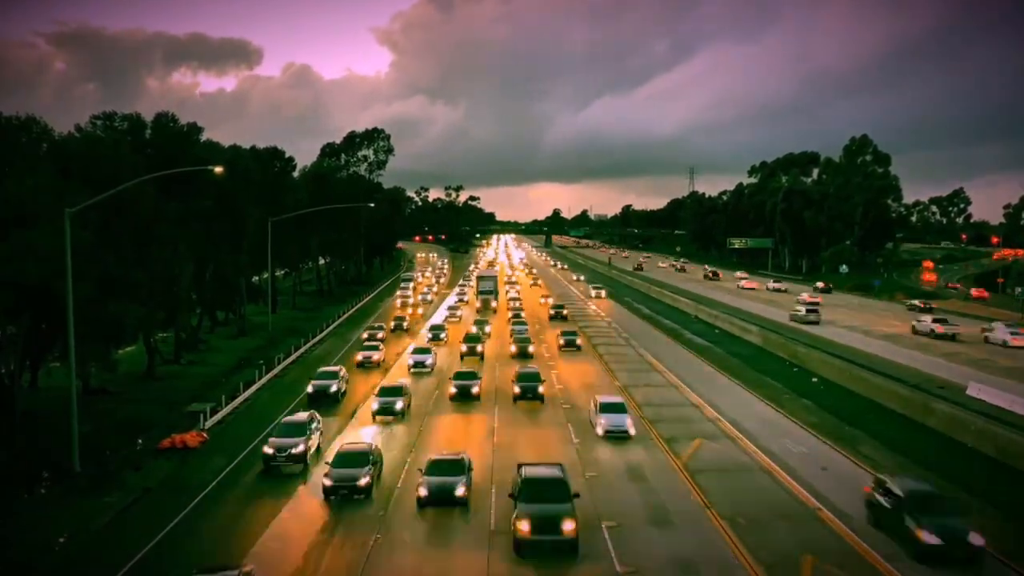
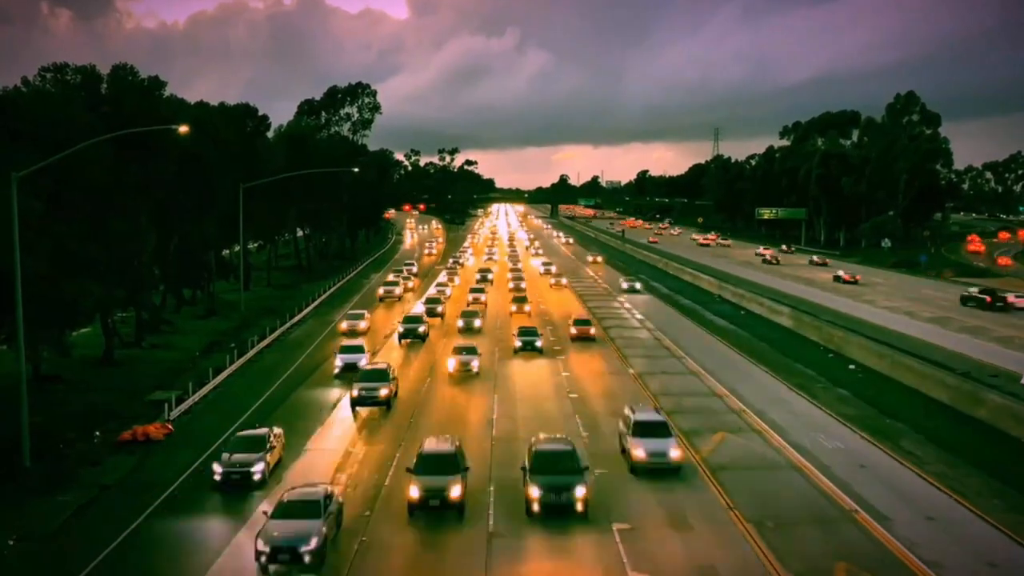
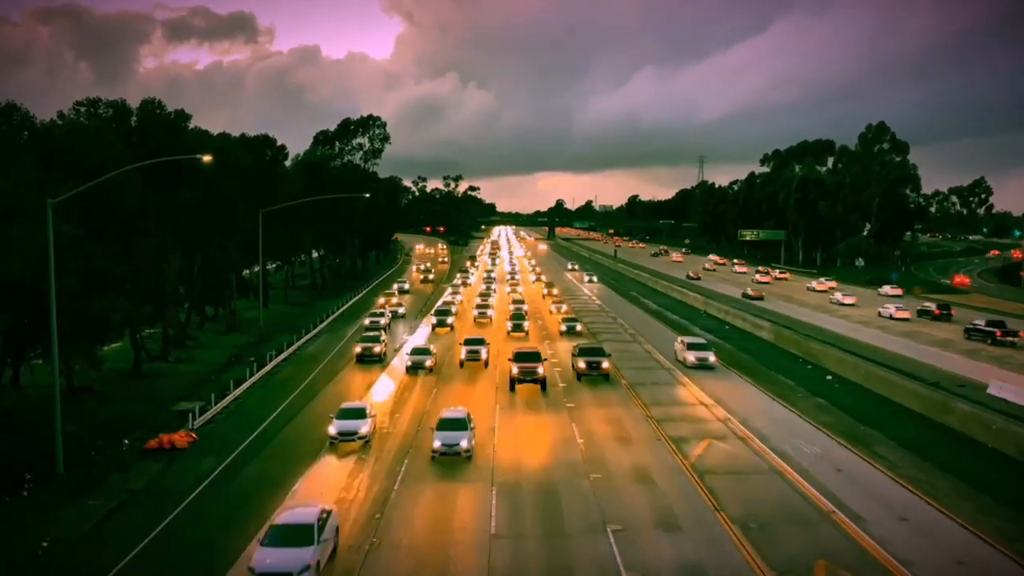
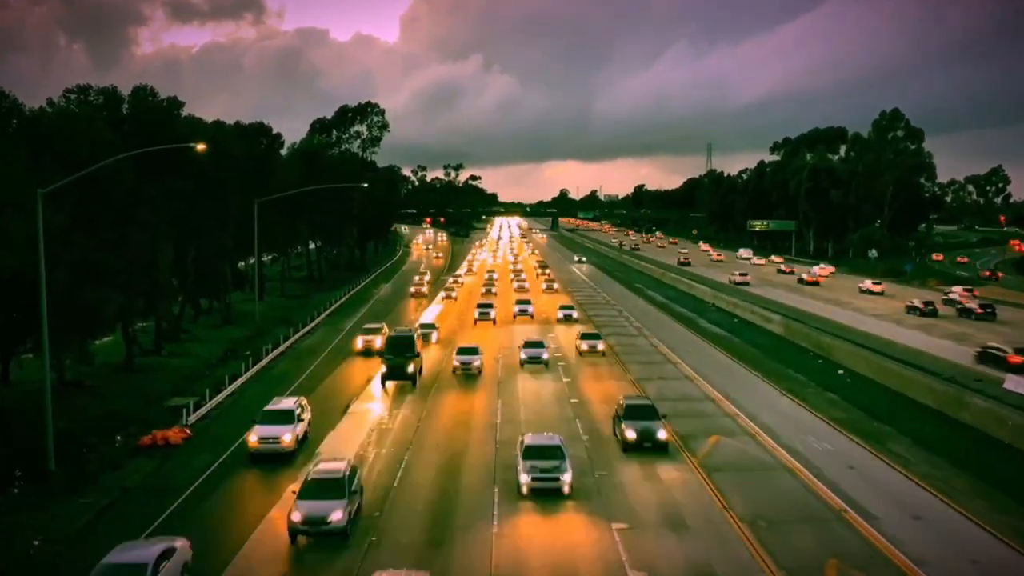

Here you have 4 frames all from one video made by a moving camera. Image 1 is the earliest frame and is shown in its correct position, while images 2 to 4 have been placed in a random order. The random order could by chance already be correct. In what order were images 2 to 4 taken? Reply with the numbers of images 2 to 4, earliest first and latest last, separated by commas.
3, 4, 2
